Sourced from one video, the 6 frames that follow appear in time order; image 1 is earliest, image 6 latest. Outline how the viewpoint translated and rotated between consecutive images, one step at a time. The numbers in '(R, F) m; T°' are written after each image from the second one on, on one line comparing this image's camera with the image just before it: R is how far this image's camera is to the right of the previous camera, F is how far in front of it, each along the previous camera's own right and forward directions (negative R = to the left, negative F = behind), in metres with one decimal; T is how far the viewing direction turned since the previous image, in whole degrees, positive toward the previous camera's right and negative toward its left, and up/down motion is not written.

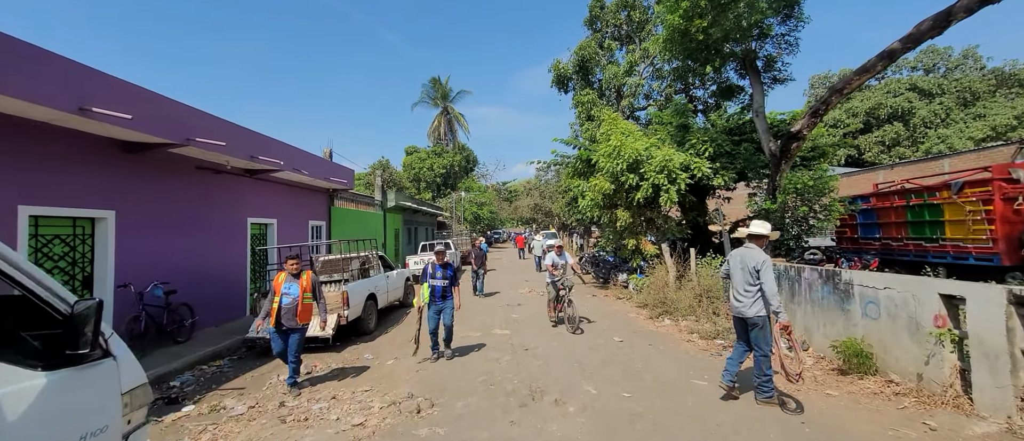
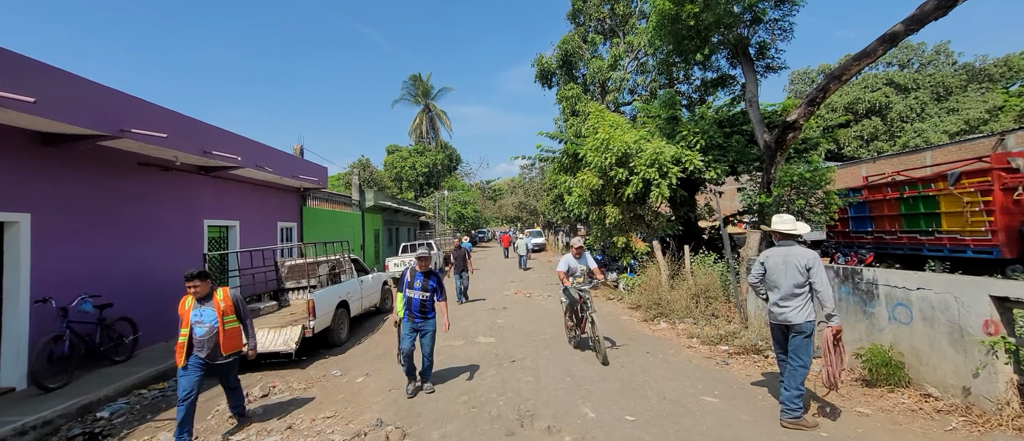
(0.0, +0.6) m; +2°
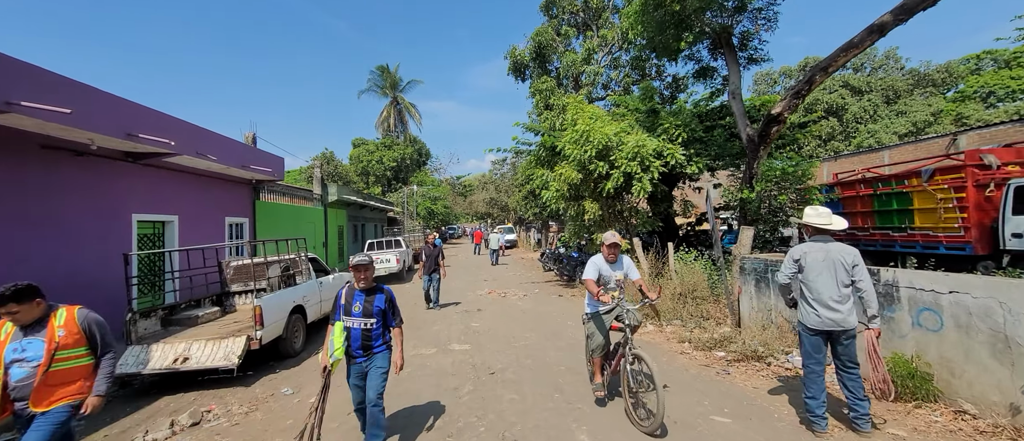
(-0.1, +0.6) m; +4°
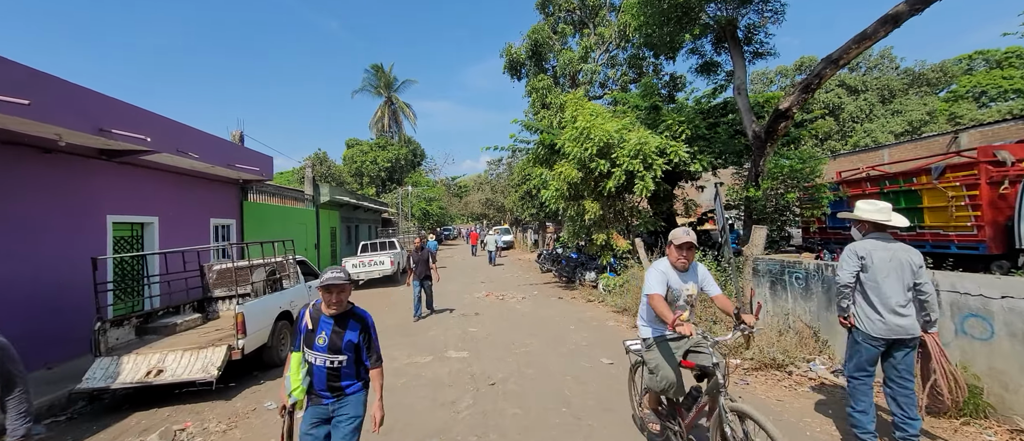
(-0.1, +0.4) m; +1°
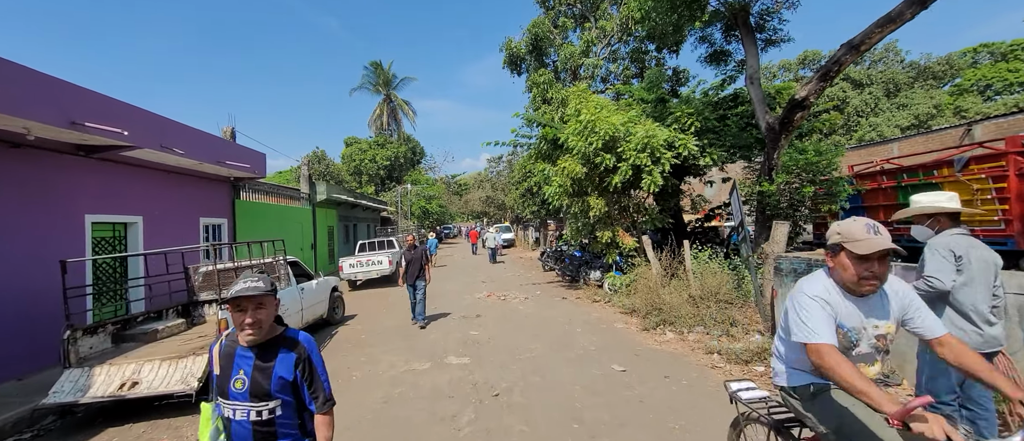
(0.0, +0.4) m; 0°
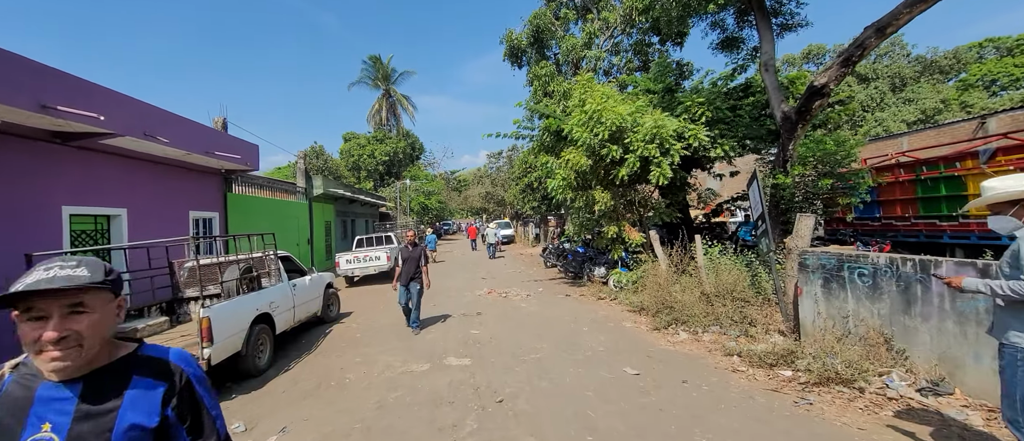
(-0.1, +0.4) m; 0°
